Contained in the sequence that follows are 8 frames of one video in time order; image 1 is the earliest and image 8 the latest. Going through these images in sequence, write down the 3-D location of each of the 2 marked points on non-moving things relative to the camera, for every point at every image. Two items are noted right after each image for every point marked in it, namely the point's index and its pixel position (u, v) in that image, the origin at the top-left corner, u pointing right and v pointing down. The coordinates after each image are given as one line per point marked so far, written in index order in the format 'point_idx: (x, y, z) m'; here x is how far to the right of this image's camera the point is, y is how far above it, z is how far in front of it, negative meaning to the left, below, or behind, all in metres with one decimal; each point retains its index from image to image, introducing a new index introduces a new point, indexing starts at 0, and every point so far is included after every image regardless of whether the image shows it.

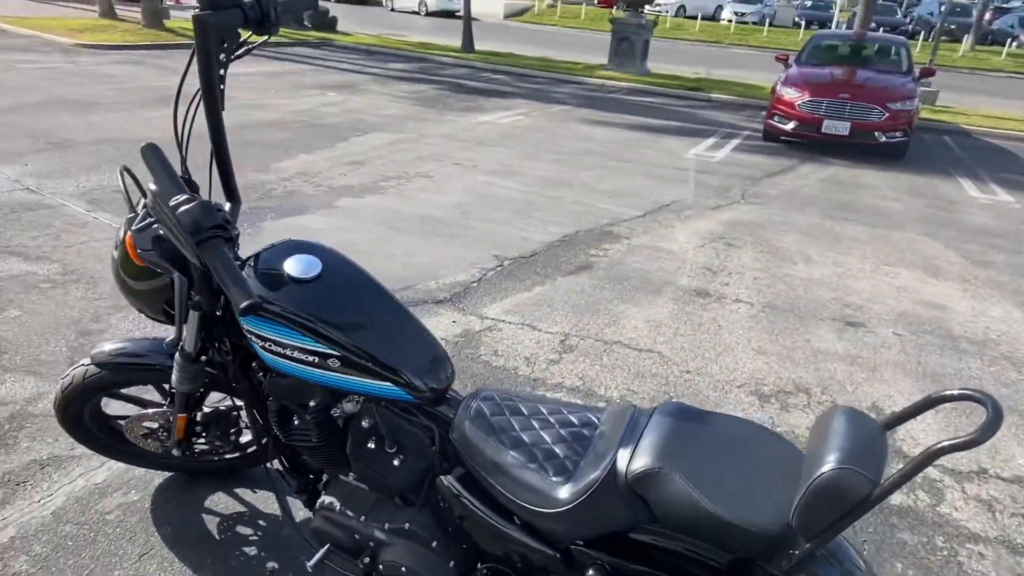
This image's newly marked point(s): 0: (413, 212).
0: (-1.0, +0.7, +7.2) m
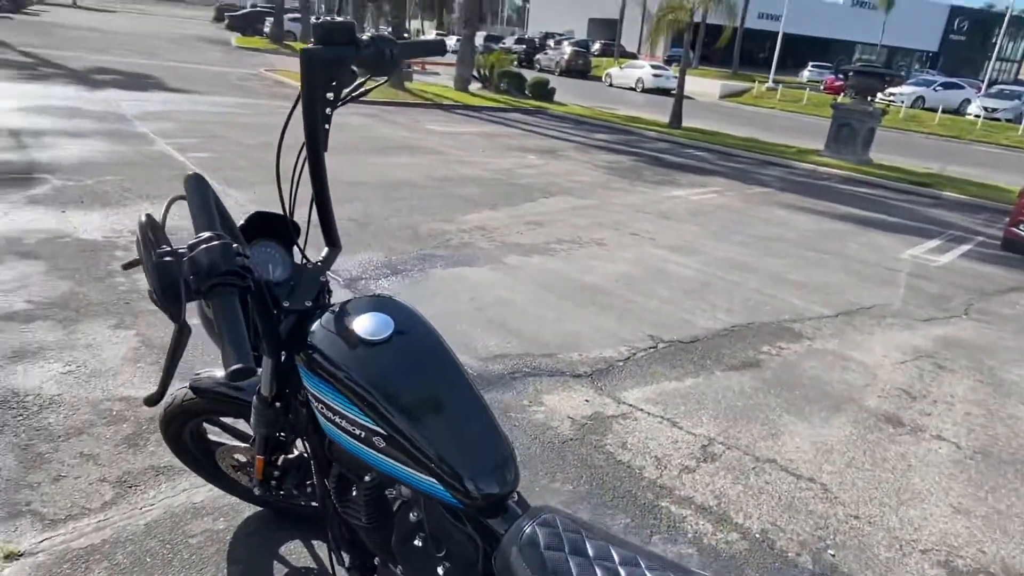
0: (+0.6, 0.0, +6.9) m
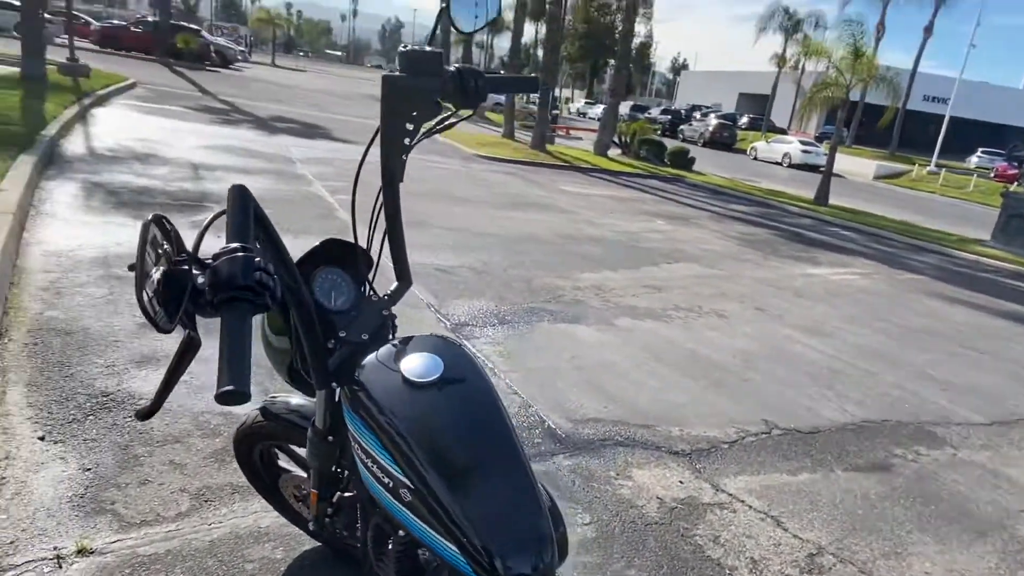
0: (+1.5, -0.6, +6.4) m
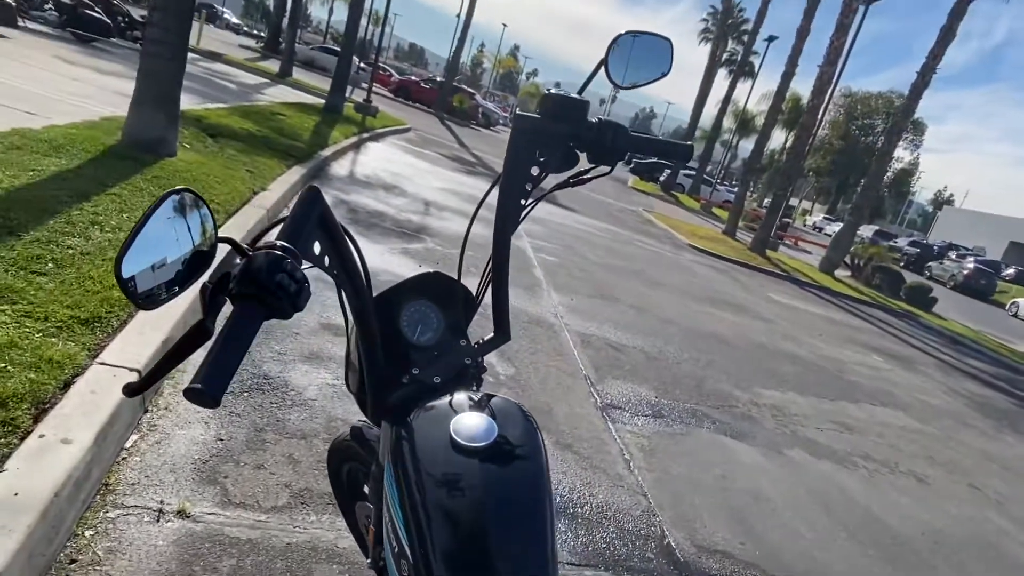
0: (+2.6, -1.7, +5.5) m
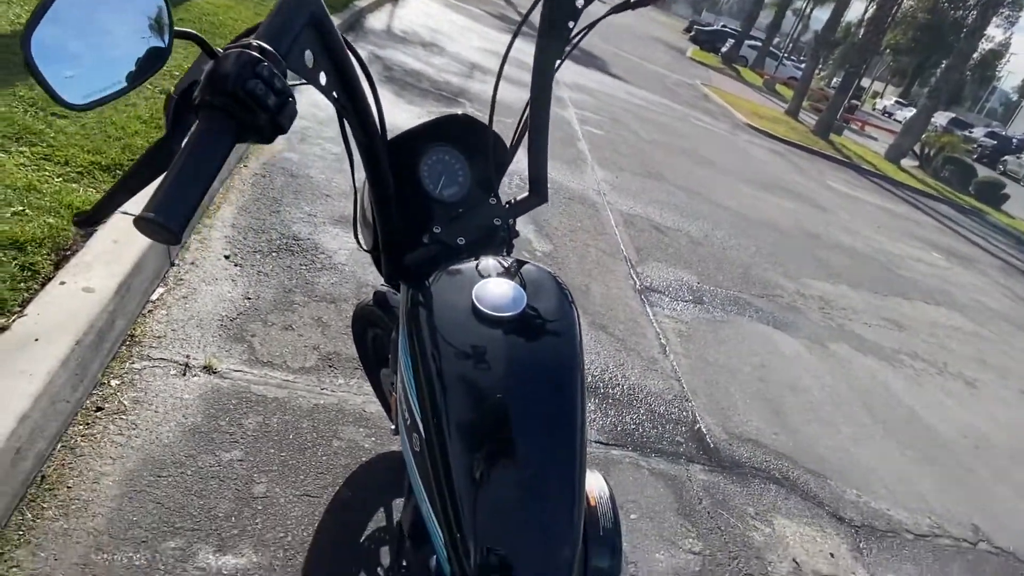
0: (+2.8, -0.9, +5.3) m
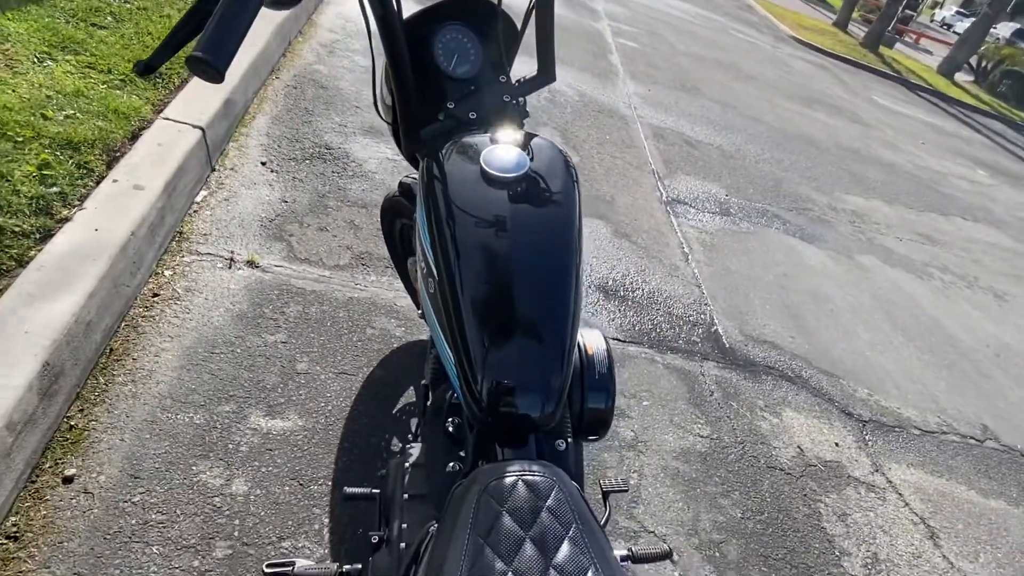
0: (+3.0, -0.2, +5.4) m
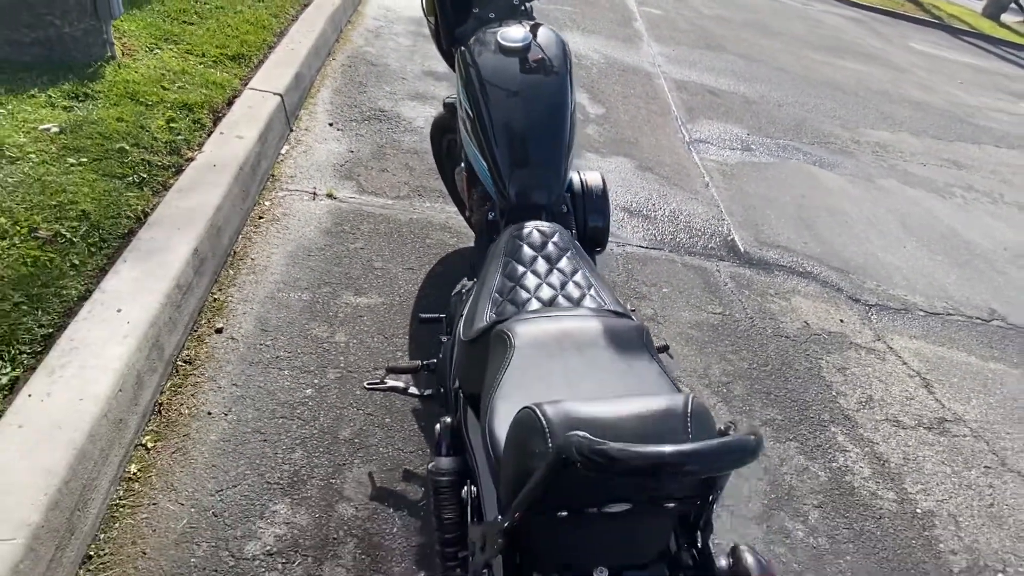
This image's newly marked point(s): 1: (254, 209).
0: (+3.4, +0.4, +5.8) m
1: (-1.2, +0.4, +3.4) m
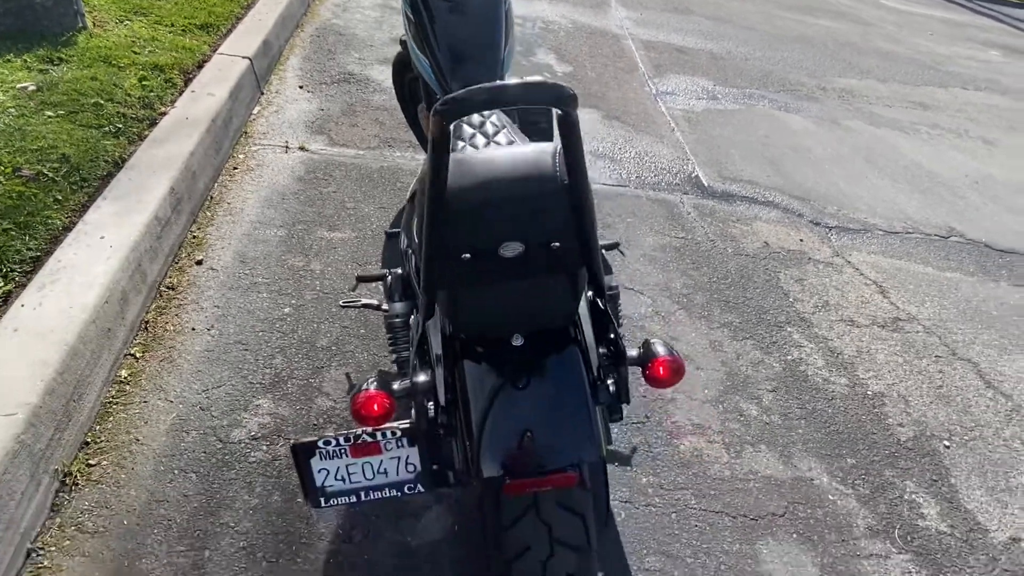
0: (+3.2, +1.0, +5.9) m
1: (-1.4, +0.6, +3.6) m
